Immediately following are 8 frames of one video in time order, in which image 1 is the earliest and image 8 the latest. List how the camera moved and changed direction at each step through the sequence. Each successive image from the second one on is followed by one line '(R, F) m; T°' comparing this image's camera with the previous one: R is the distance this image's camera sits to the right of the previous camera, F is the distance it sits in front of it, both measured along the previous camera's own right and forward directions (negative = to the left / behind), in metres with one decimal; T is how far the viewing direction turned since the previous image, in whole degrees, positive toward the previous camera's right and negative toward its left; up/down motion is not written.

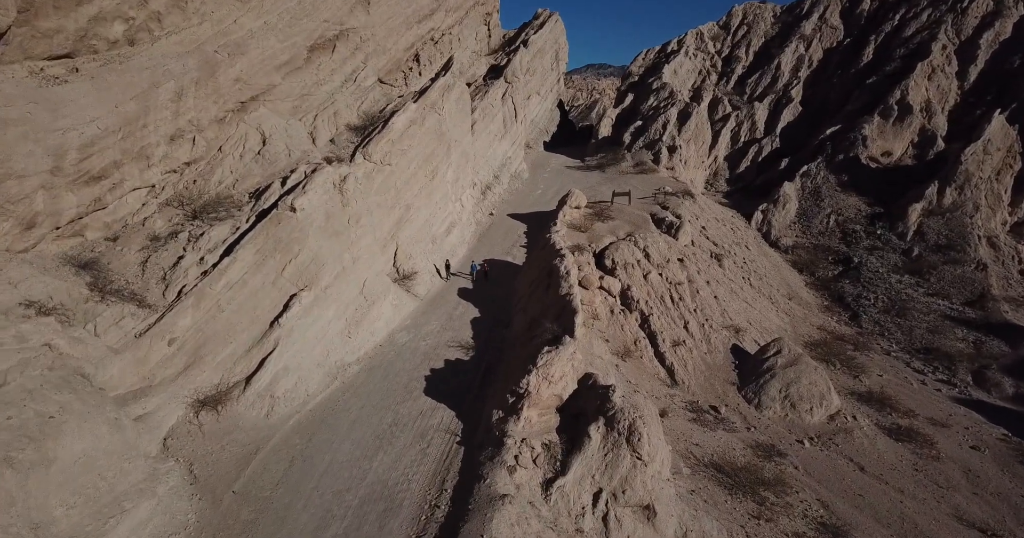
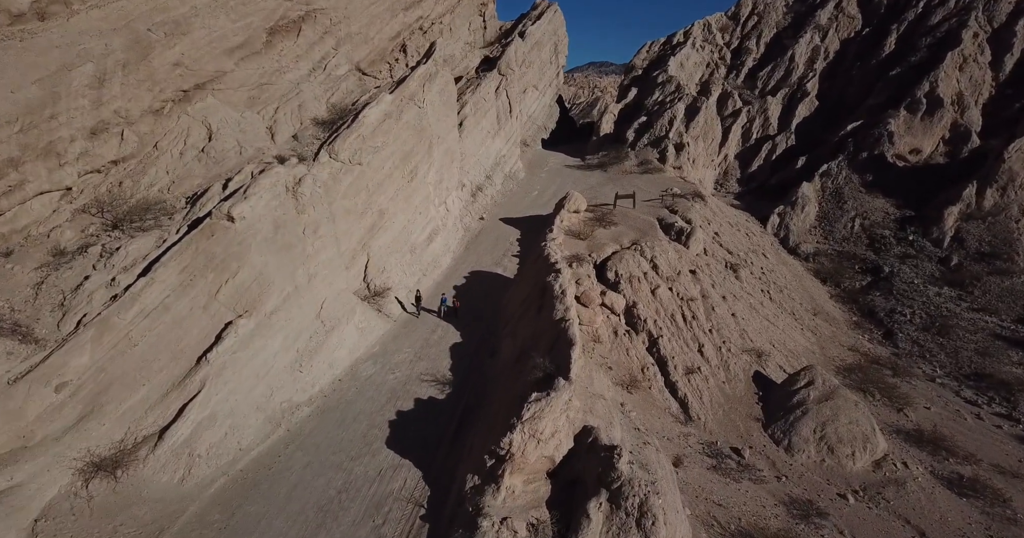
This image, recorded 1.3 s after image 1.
(+0.4, +2.5) m; 0°
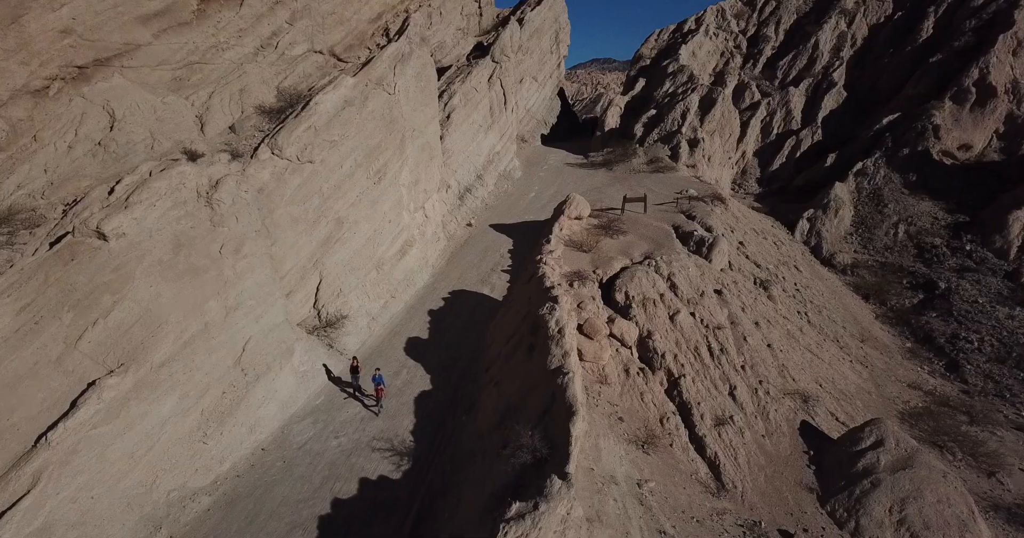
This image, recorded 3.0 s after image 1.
(+0.4, +3.2) m; 0°
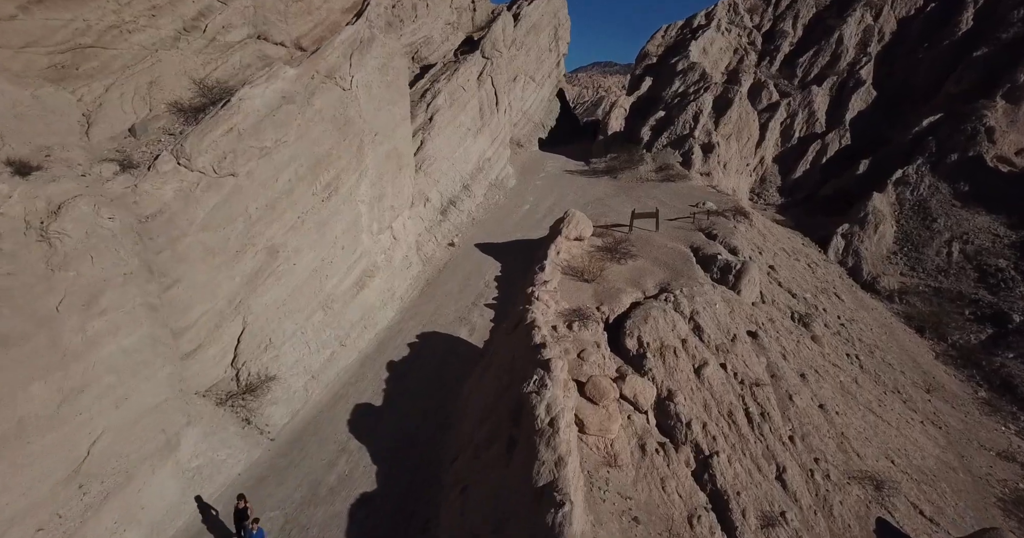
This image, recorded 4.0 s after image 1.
(+0.4, +3.2) m; 0°
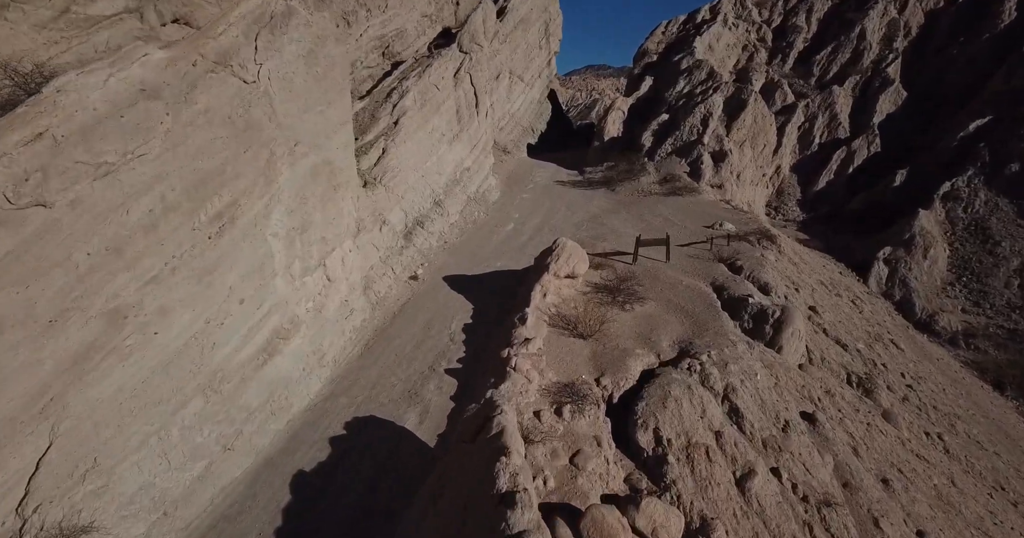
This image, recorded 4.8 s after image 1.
(+0.5, +3.6) m; +1°
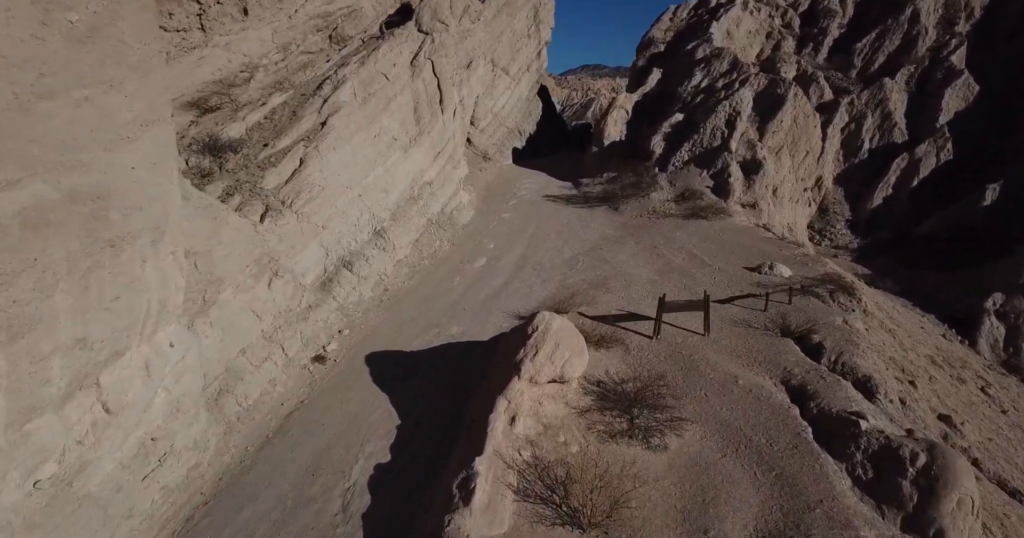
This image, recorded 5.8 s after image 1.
(+0.7, +5.2) m; +1°
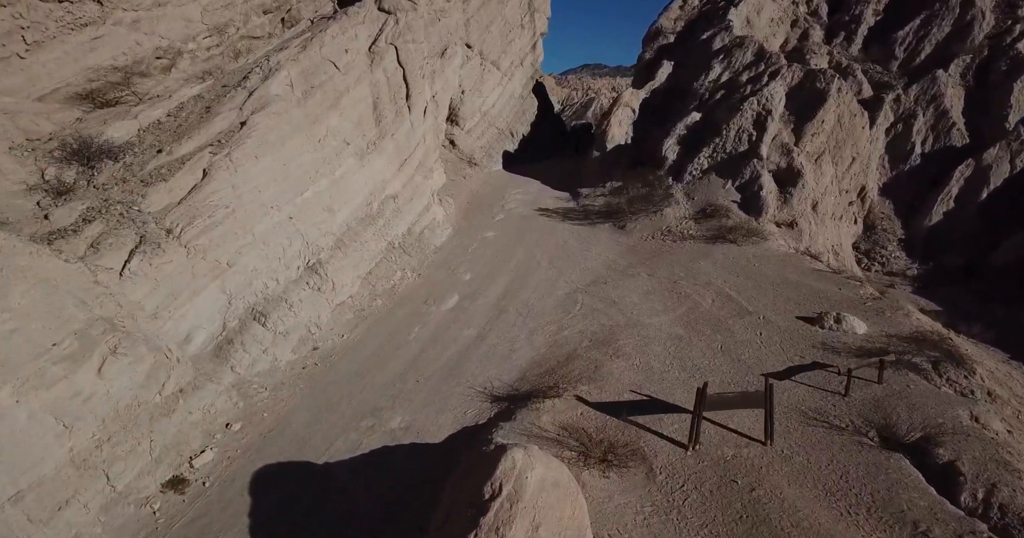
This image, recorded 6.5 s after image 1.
(+0.5, +3.5) m; 0°
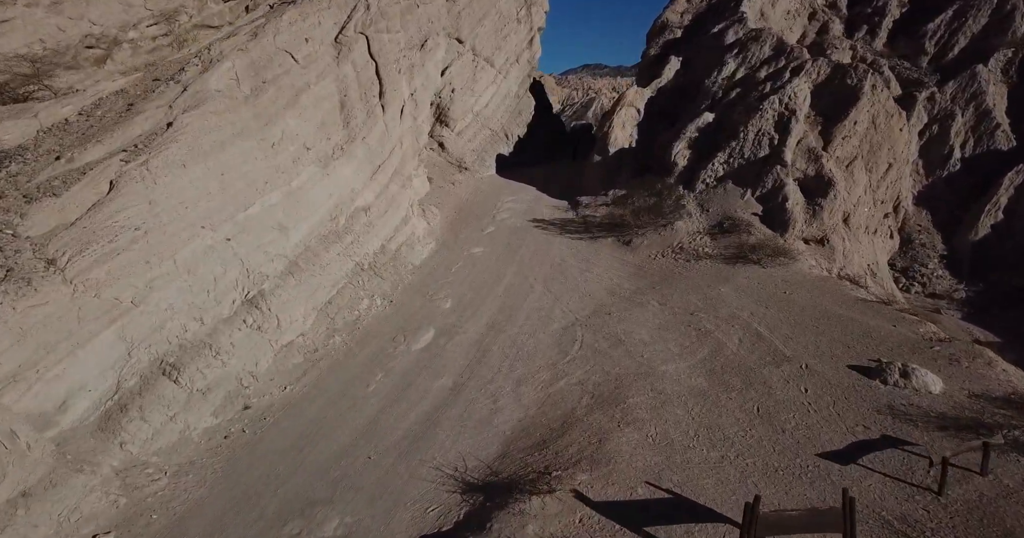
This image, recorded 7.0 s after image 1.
(+0.3, +2.0) m; 0°
